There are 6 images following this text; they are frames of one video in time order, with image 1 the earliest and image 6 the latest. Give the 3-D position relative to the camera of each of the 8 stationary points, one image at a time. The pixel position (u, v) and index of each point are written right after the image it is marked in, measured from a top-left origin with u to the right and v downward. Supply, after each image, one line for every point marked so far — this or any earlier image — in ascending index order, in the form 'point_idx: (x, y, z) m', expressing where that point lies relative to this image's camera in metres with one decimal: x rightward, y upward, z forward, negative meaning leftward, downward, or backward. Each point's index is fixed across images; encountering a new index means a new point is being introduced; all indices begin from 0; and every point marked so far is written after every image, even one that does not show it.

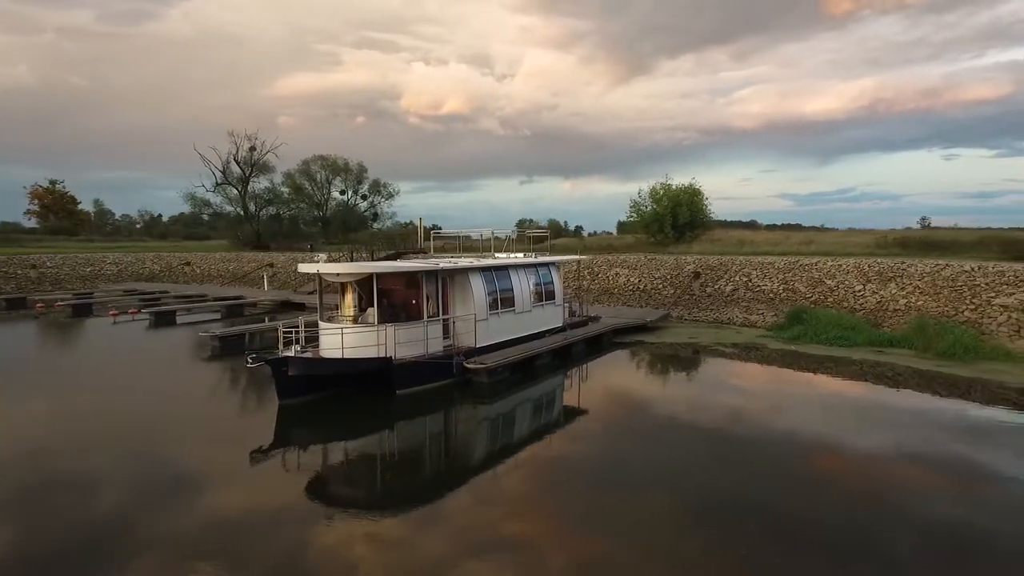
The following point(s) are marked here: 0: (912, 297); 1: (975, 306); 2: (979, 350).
0: (+11.8, -0.3, +17.7) m
1: (+12.6, -0.5, +16.2) m
2: (+11.4, -1.5, +14.5) m
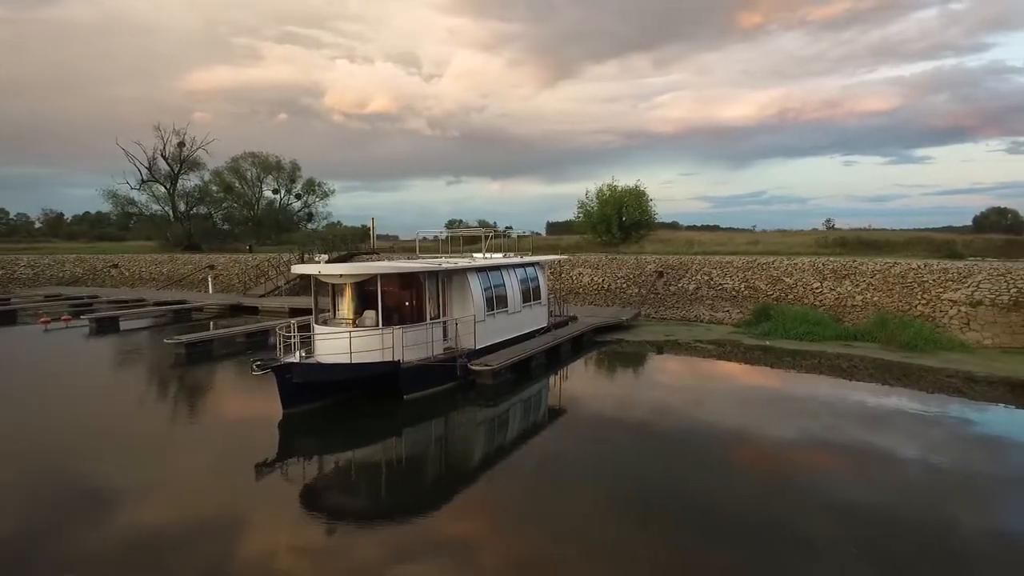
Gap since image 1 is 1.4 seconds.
0: (+11.1, -0.2, +18.8) m
1: (+12.1, -0.4, +17.4) m
2: (+11.1, -1.4, +15.6) m
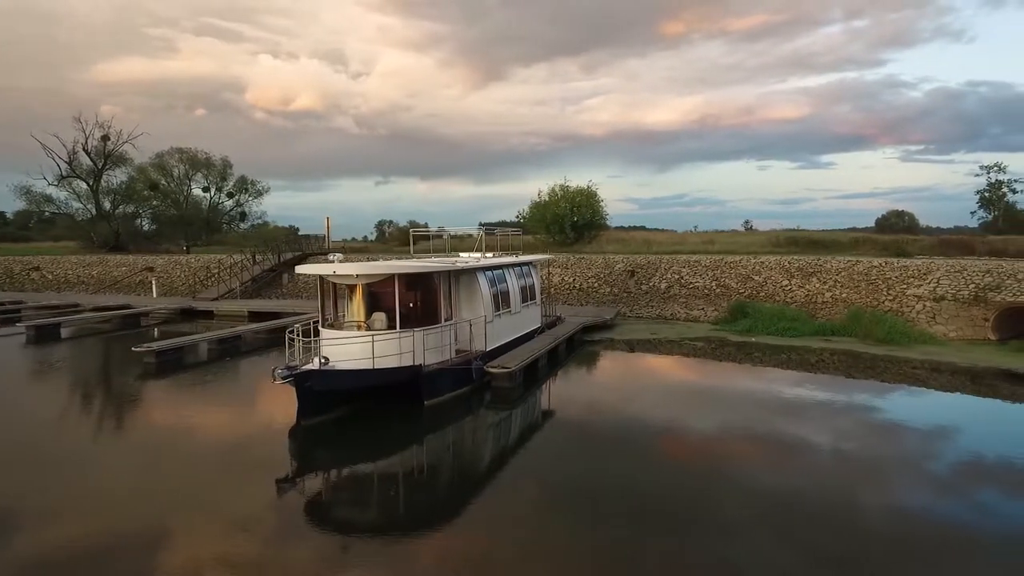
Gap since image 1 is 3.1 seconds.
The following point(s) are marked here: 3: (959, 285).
0: (+10.6, -0.1, +19.6) m
1: (+11.6, -0.3, +18.4) m
2: (+10.9, -1.3, +16.4) m
3: (+12.9, +0.1, +17.4) m
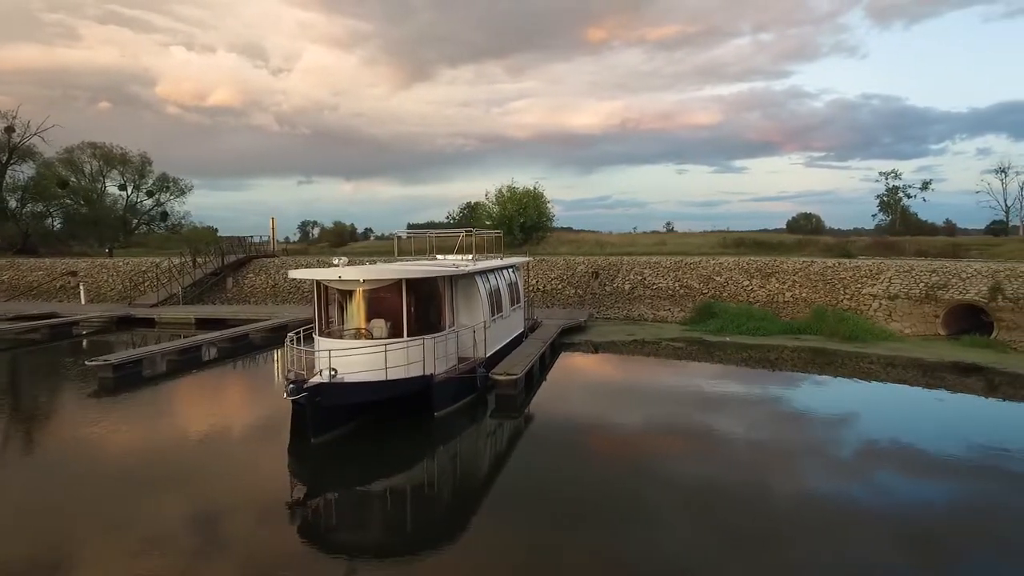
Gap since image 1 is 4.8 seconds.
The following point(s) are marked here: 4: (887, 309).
0: (+9.6, -0.1, +20.4) m
1: (+10.8, -0.3, +19.3) m
2: (+10.3, -1.3, +17.3) m
3: (+12.2, +0.1, +18.5) m
4: (+11.3, -0.6, +18.2) m
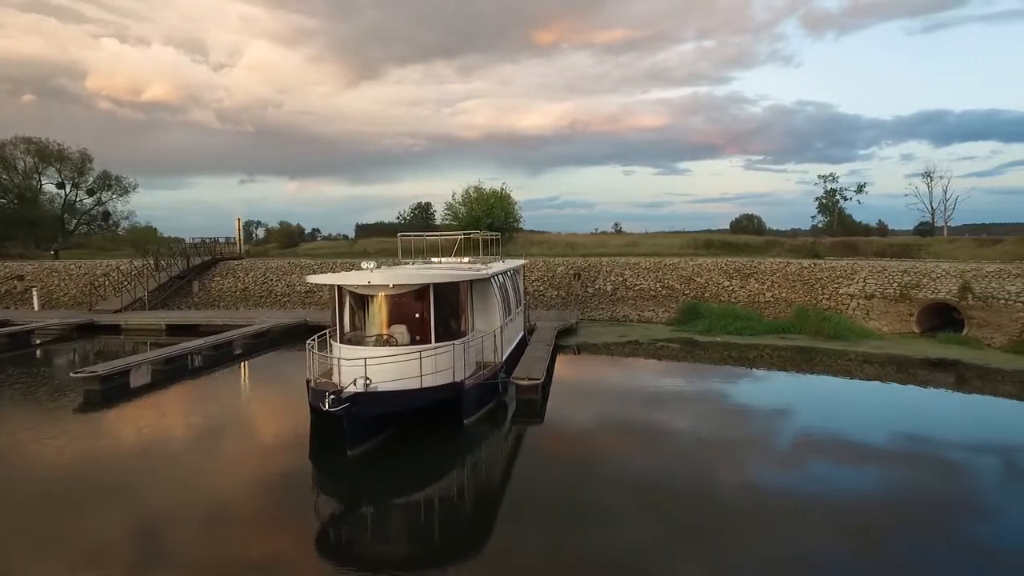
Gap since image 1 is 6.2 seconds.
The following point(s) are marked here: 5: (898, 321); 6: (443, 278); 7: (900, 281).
0: (+9.2, -0.1, +21.0) m
1: (+10.4, -0.3, +20.0) m
2: (+10.1, -1.3, +17.9) m
3: (+11.9, +0.1, +19.3) m
4: (+11.0, -0.6, +19.0) m
5: (+11.6, -1.0, +18.2) m
6: (-1.2, +0.2, +9.4) m
7: (+12.2, +0.2, +19.1) m
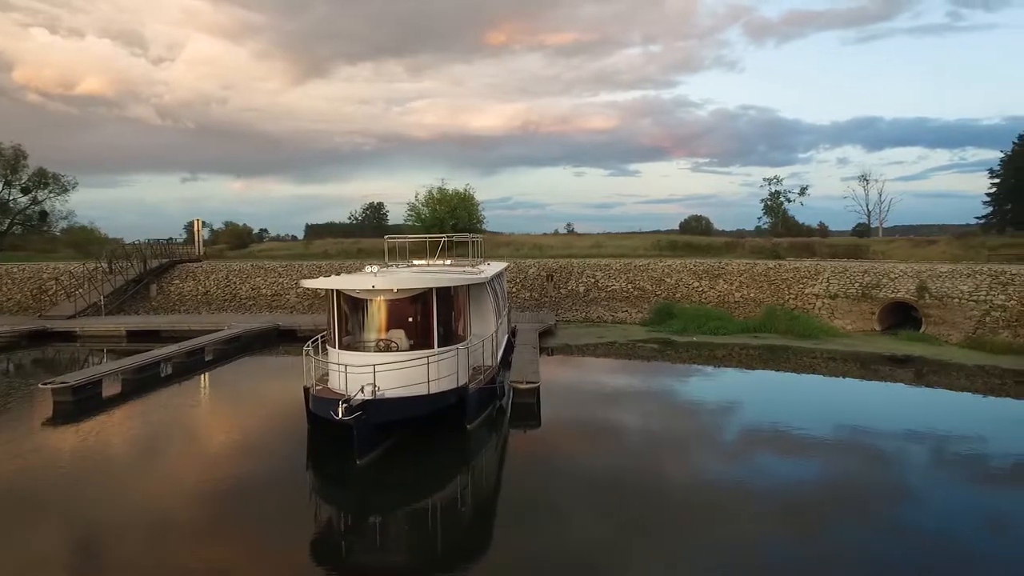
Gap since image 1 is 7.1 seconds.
0: (+8.3, -0.1, +21.6) m
1: (+9.6, -0.3, +20.7) m
2: (+9.5, -1.3, +18.6) m
3: (+11.1, +0.1, +20.1) m
4: (+10.3, -0.6, +19.7) m
5: (+10.9, -1.0, +19.0) m
6: (-1.2, +0.1, +9.3) m
7: (+11.5, +0.2, +19.9) m
